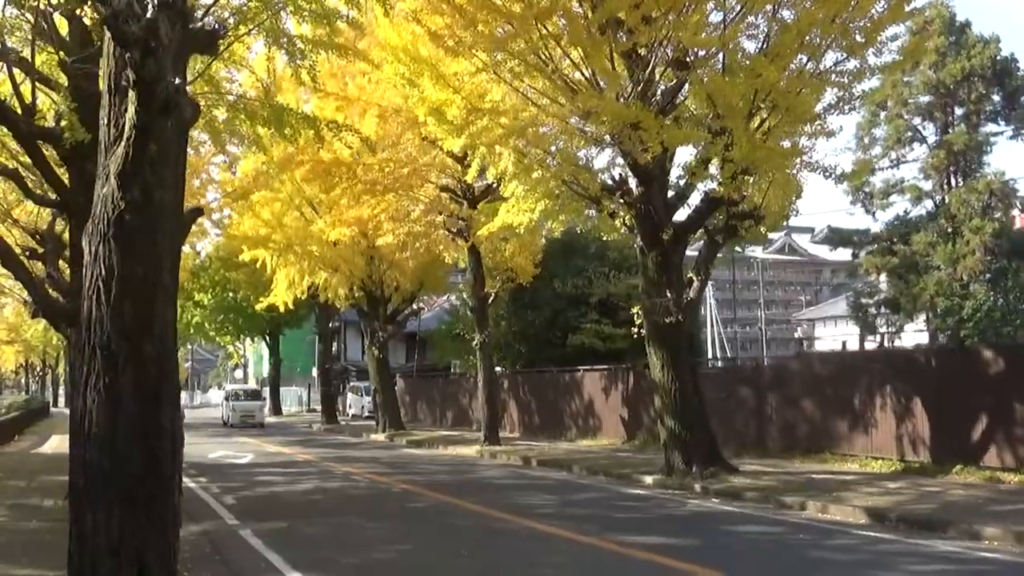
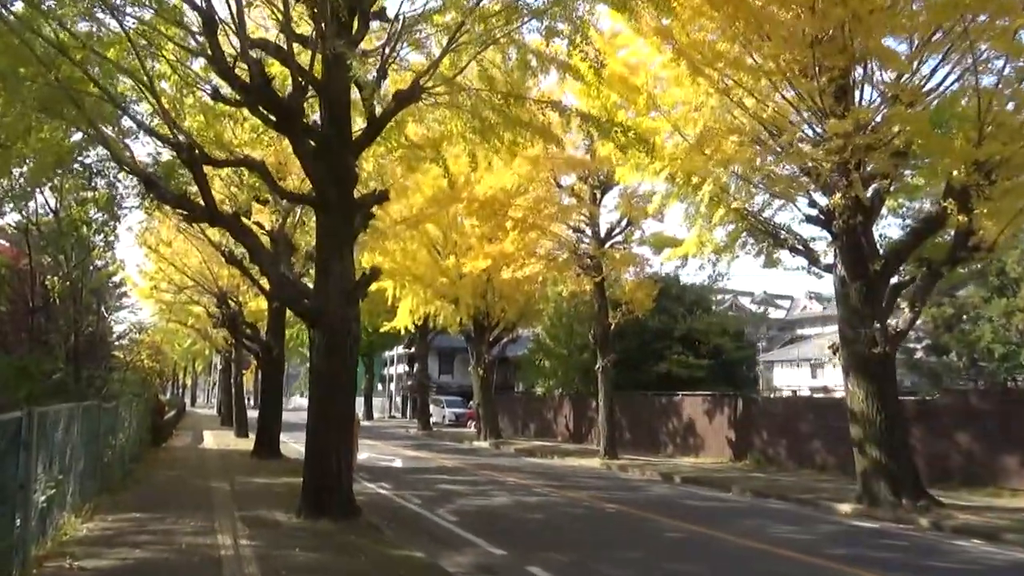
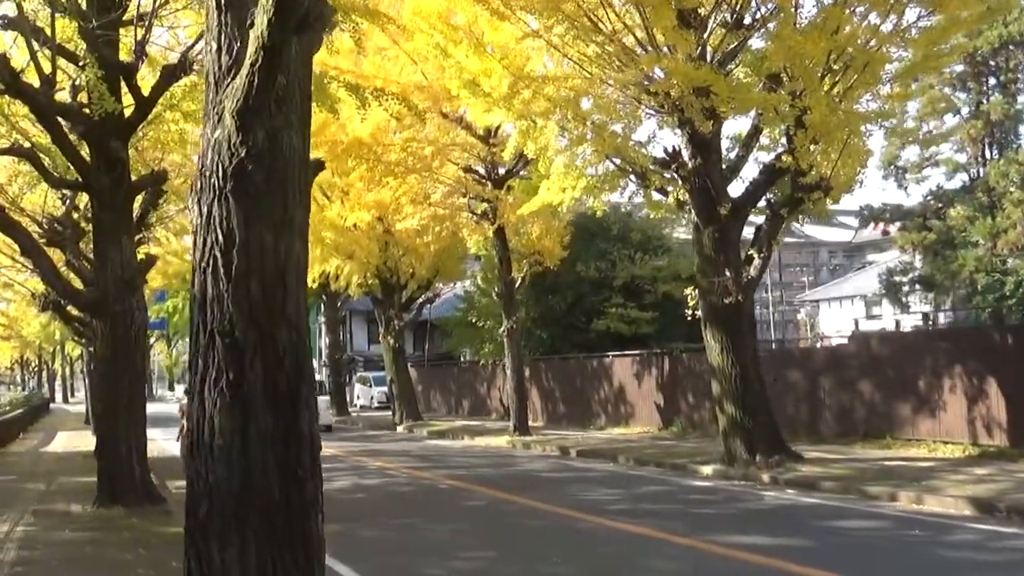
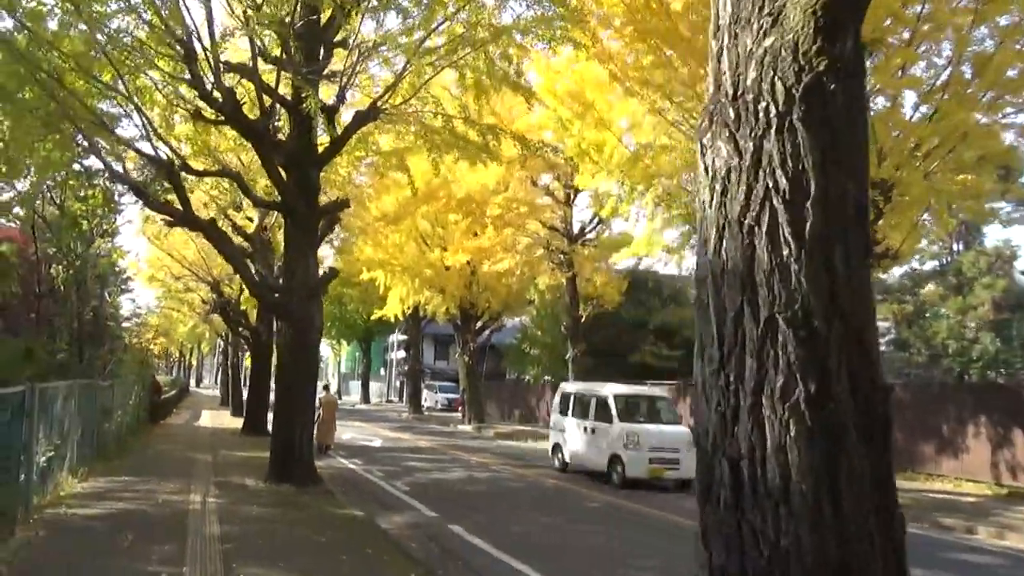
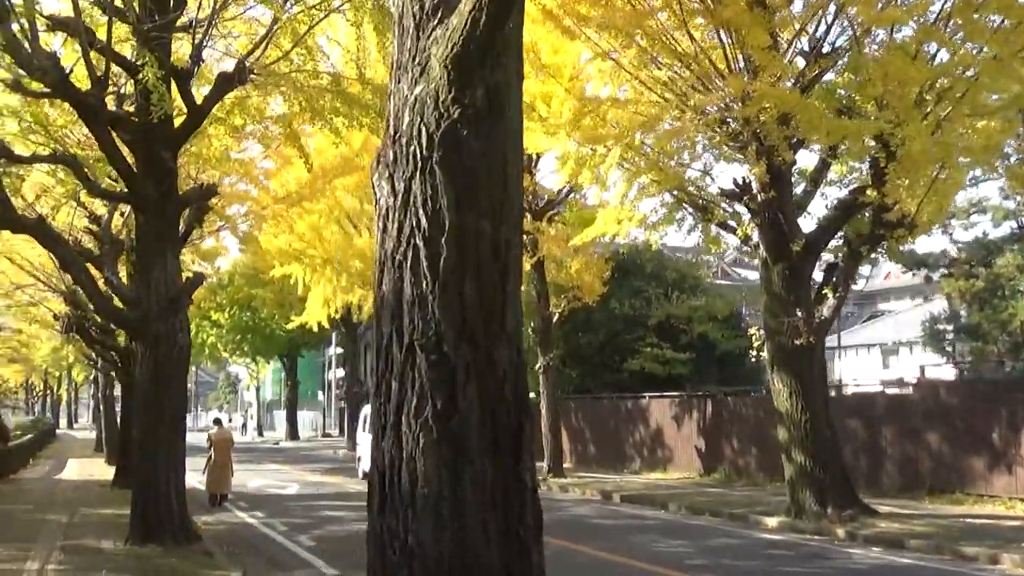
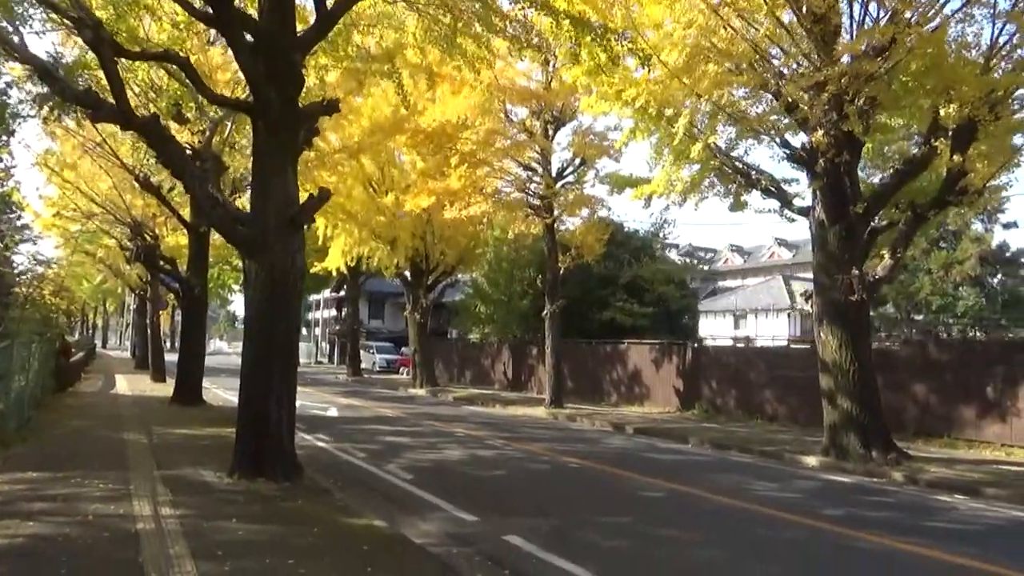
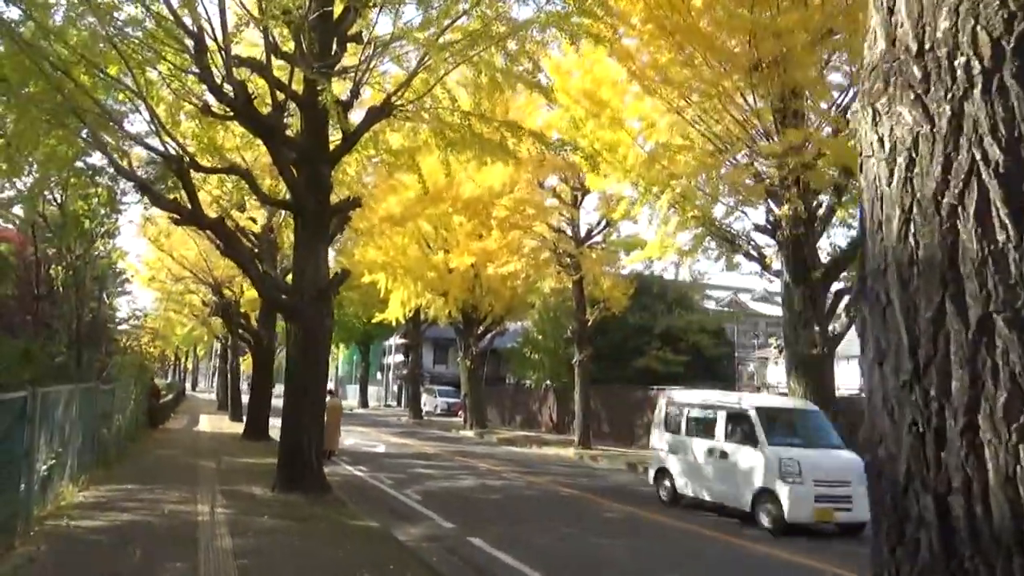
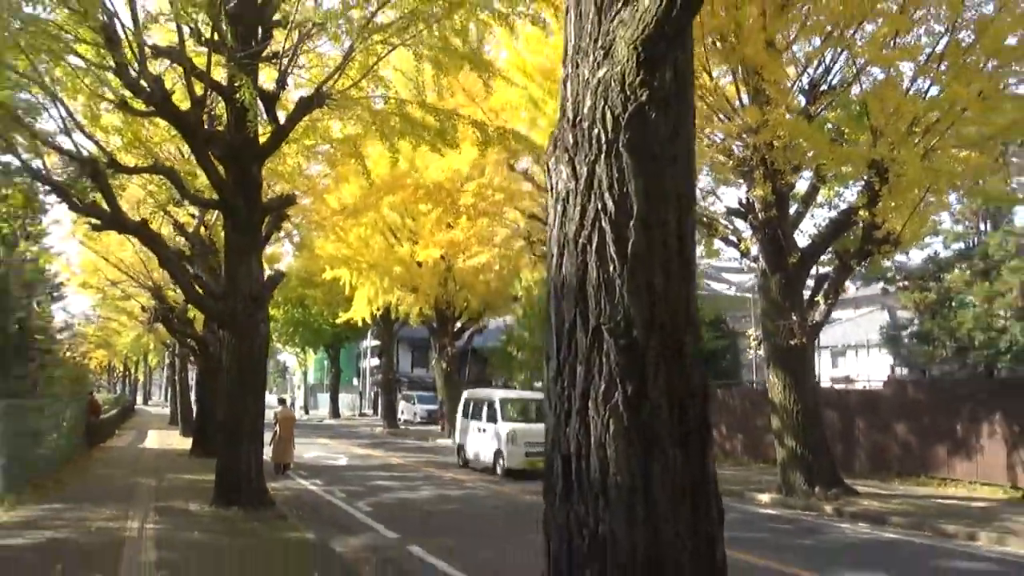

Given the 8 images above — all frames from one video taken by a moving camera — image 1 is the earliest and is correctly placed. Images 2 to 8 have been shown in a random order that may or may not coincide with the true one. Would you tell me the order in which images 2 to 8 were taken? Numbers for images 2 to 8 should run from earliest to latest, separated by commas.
3, 5, 8, 4, 7, 2, 6
